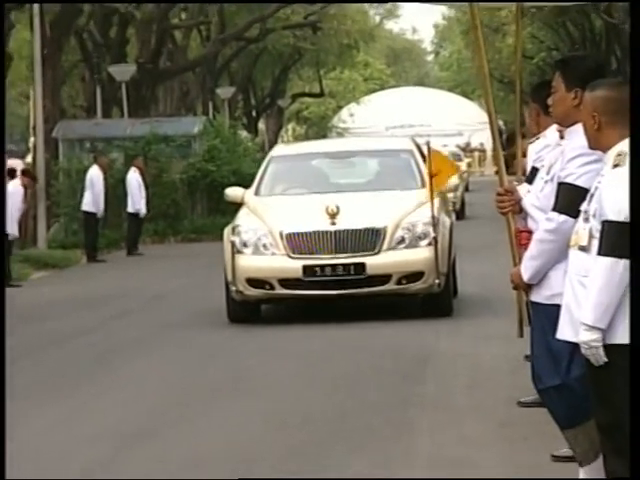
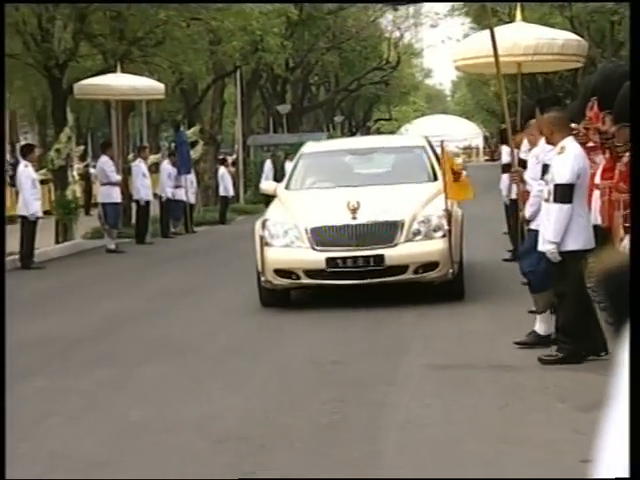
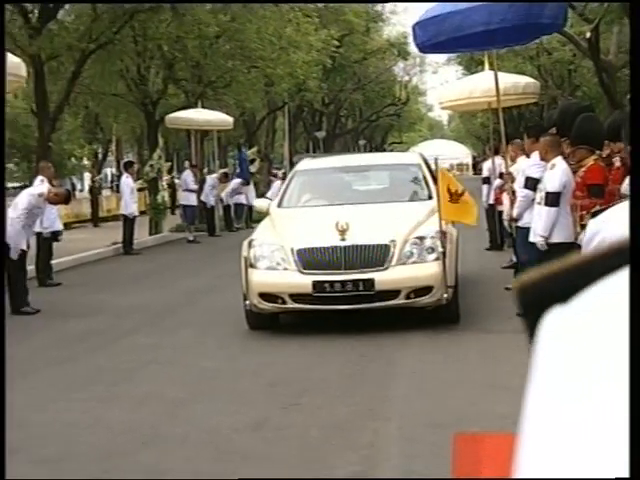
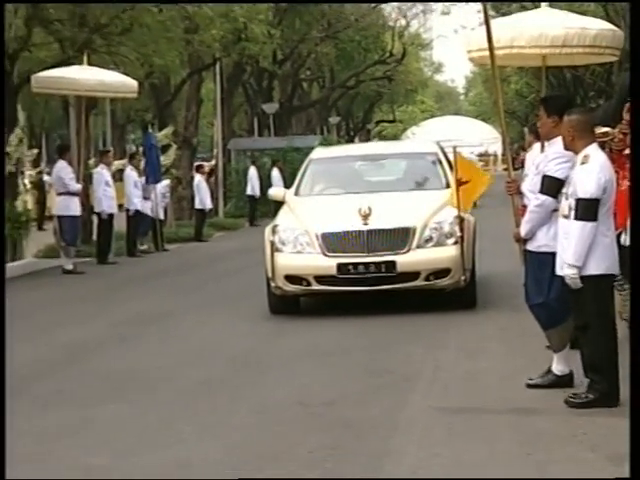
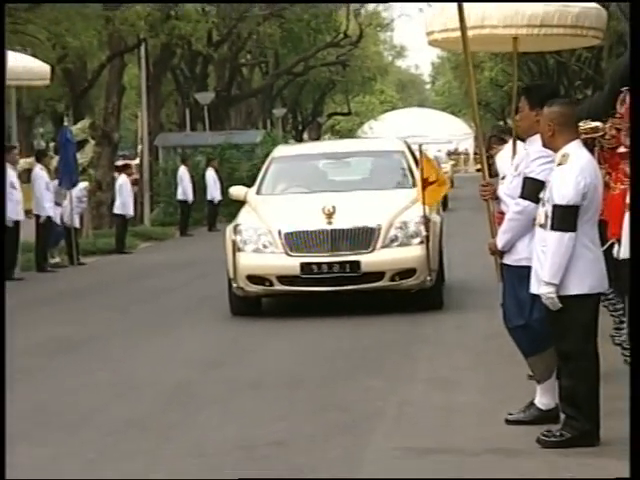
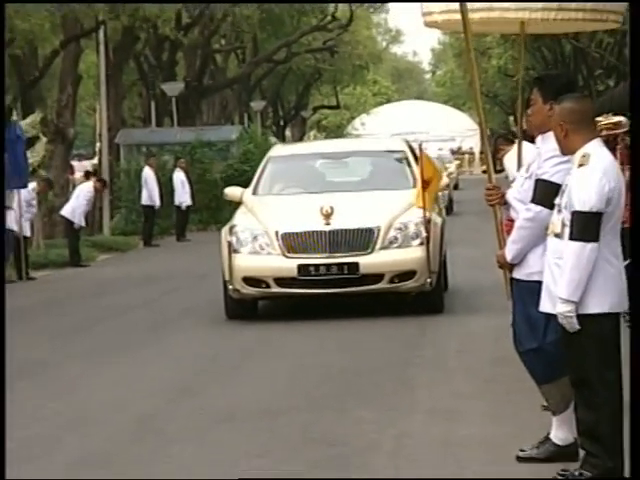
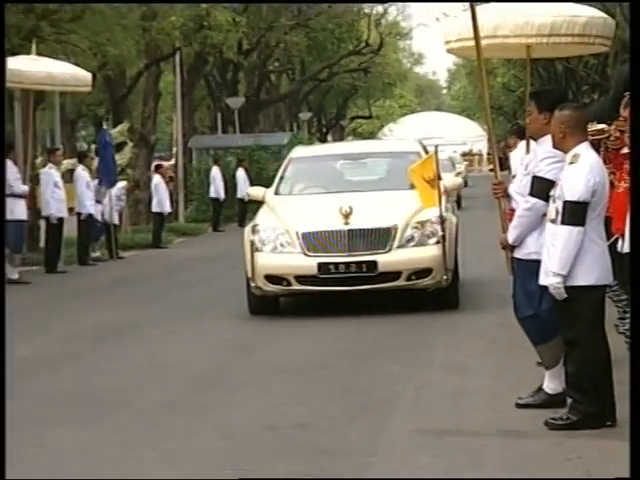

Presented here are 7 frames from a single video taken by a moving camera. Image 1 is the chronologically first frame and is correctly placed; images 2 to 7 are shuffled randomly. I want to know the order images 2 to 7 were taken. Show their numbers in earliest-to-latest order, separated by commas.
6, 5, 7, 4, 2, 3
